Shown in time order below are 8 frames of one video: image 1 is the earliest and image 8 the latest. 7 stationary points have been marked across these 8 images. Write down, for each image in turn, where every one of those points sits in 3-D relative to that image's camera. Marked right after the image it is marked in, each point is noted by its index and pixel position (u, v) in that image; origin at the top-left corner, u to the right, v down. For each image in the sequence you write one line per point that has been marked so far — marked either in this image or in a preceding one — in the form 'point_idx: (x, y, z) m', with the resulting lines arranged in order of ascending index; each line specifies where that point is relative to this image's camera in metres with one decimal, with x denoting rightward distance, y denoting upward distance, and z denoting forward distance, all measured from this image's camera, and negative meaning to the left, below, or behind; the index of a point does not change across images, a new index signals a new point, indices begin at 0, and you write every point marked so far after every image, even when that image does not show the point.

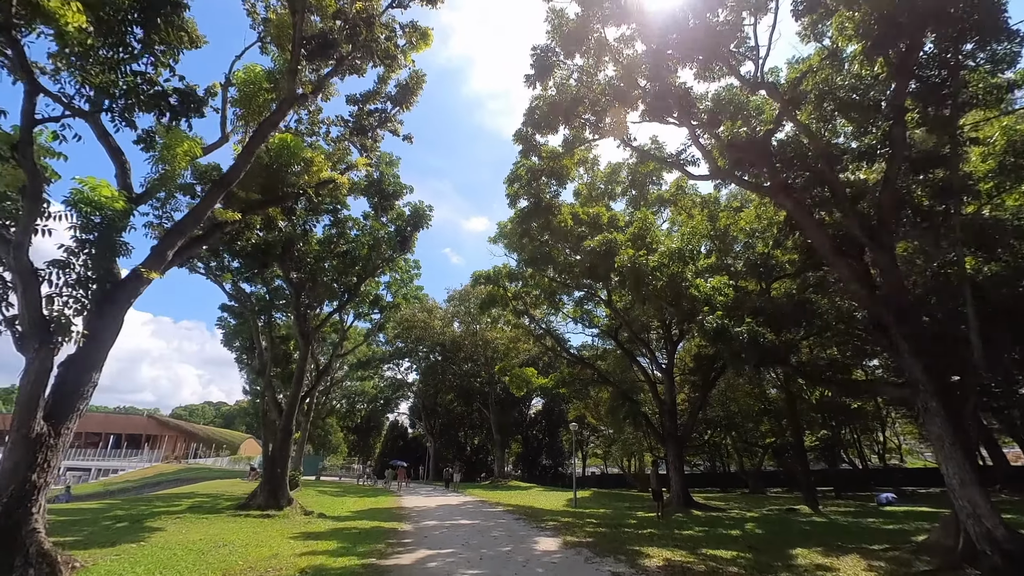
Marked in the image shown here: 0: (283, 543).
0: (-5.2, -5.8, +10.2) m
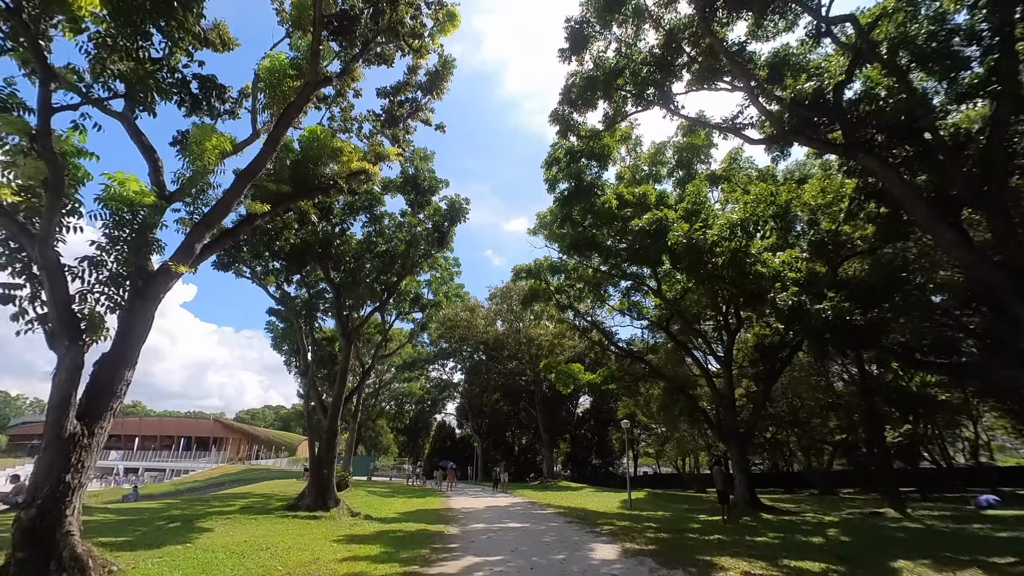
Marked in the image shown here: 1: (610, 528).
0: (-4.1, -5.6, +9.9) m
1: (+2.7, -6.6, +12.4) m
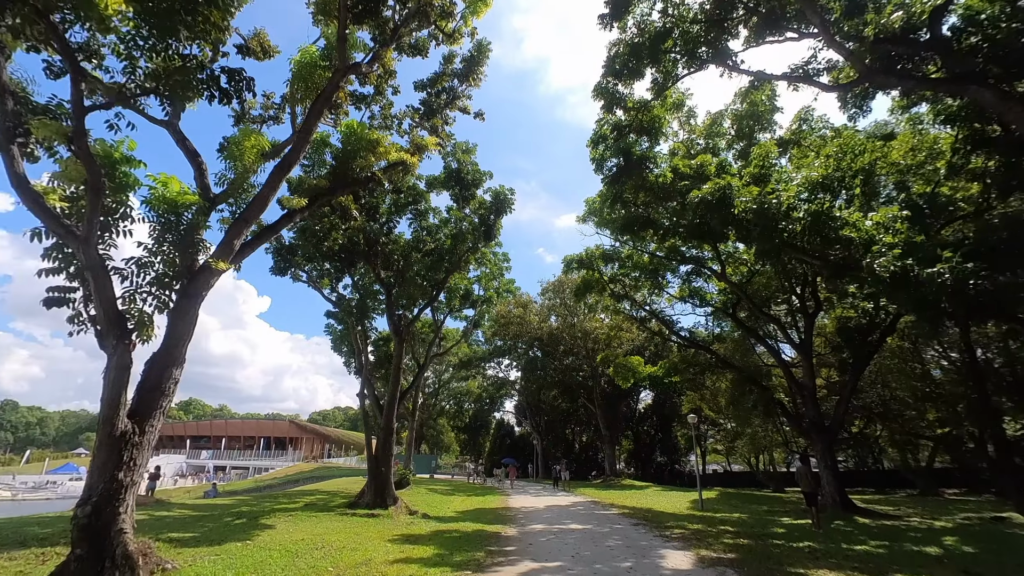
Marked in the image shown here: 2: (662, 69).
0: (-2.8, -5.5, +9.6) m
1: (+4.2, -6.1, +11.3) m
2: (+4.0, +5.8, +12.0) m
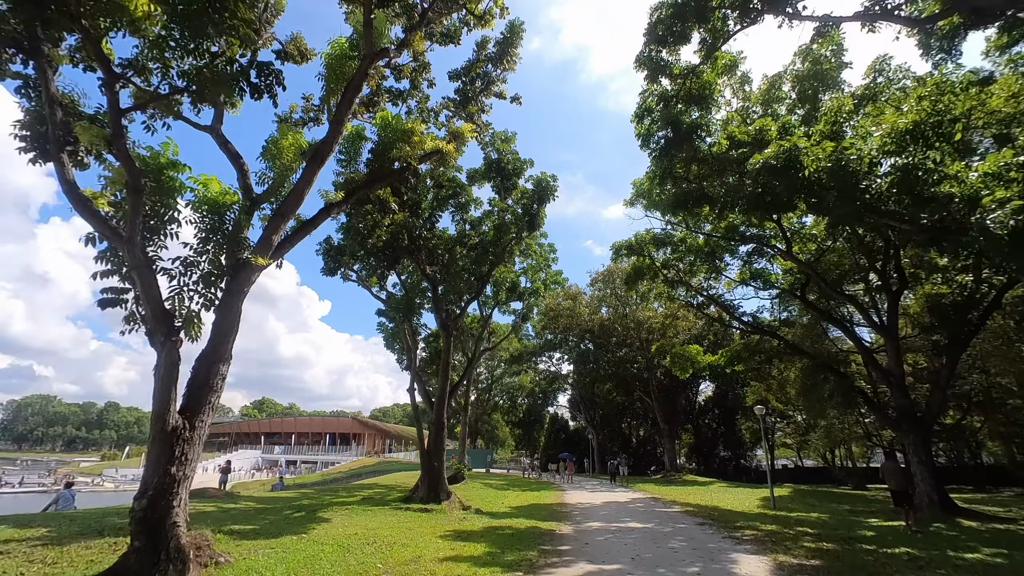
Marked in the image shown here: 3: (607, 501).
0: (-1.7, -5.3, +9.4) m
1: (+5.5, -5.6, +10.3) m
2: (+4.8, +6.3, +10.9) m
3: (+3.8, -8.6, +18.3) m
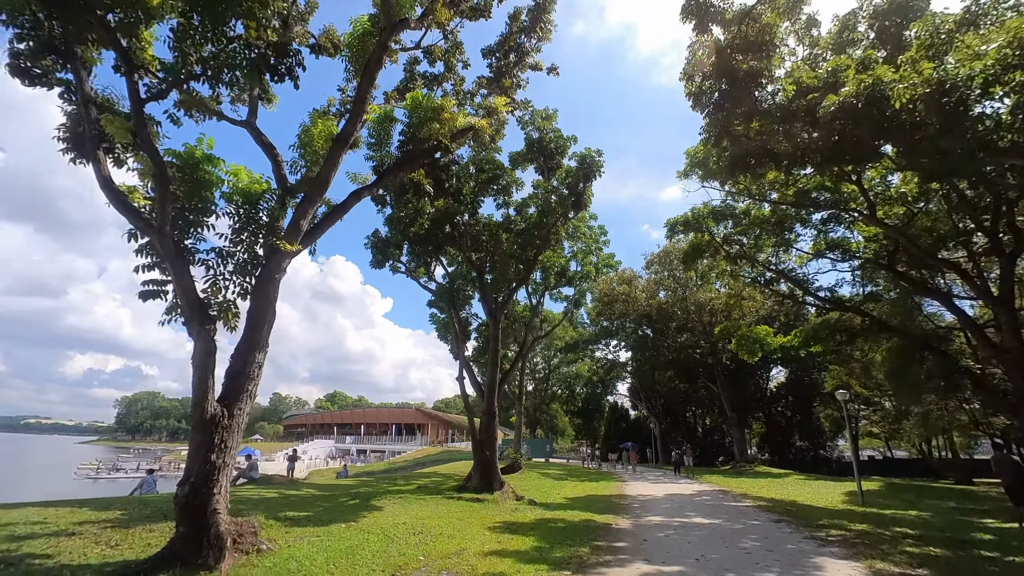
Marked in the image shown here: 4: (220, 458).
0: (-0.7, -4.9, +9.0) m
1: (+6.6, -4.9, +9.1) m
2: (+5.5, +7.0, +9.6) m
3: (+6.0, -7.8, +17.2) m
4: (-4.3, -2.5, +6.7) m
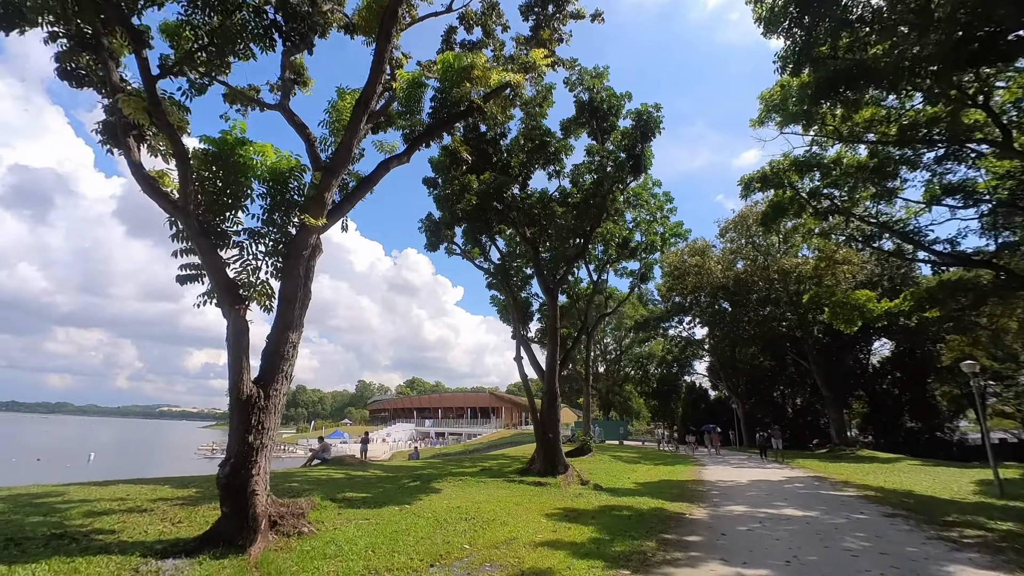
0: (+0.4, -4.3, +8.4) m
1: (+7.5, -4.0, +7.3) m
2: (+5.9, +7.9, +7.6) m
3: (+8.4, -6.6, +15.6) m
4: (-3.7, -2.2, +6.6) m
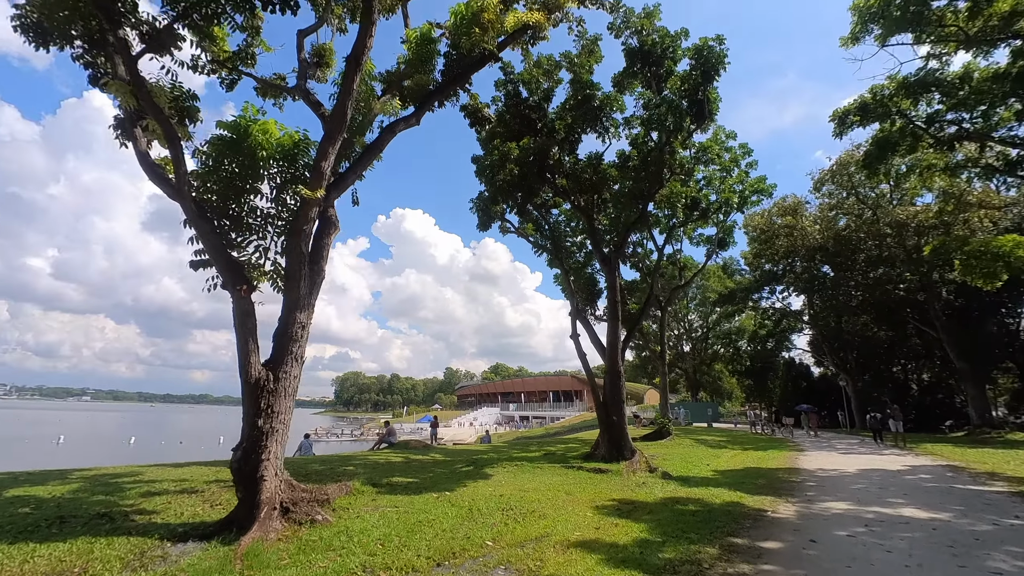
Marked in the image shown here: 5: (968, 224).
0: (+1.1, -3.7, +7.4) m
1: (+7.9, -3.0, +5.1) m
2: (+5.6, +8.8, +5.4) m
3: (+10.3, -5.2, +13.2) m
4: (-3.4, -1.9, +6.2) m
5: (+18.9, +2.7, +18.8) m
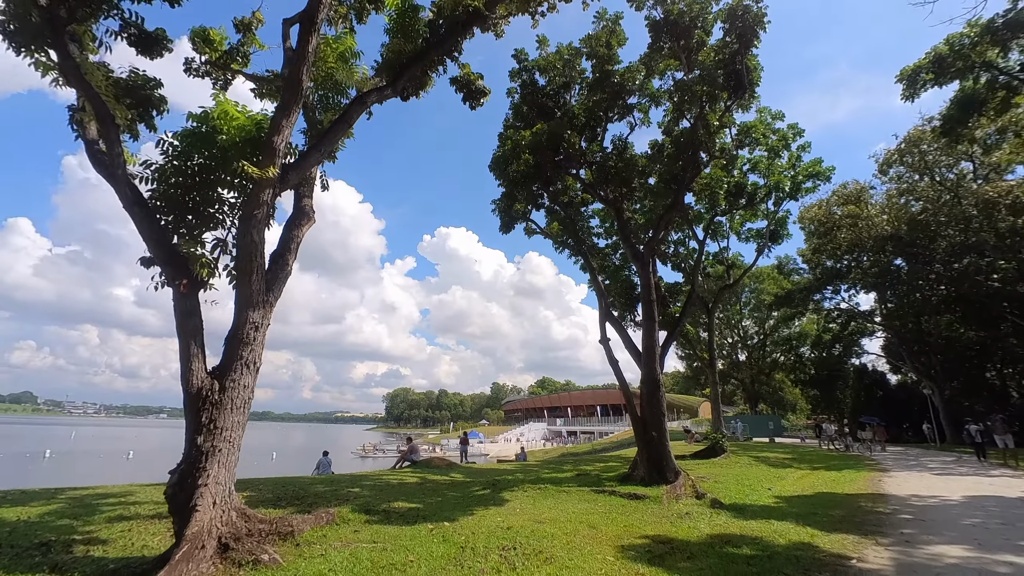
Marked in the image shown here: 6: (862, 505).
0: (+1.1, -3.5, +5.9) m
1: (+7.6, -2.4, +3.0) m
2: (+4.9, +9.2, +3.8) m
3: (+10.9, -4.8, +10.7) m
4: (-3.5, -1.9, +5.2) m
5: (+19.7, +3.2, +15.7) m
6: (+7.2, -4.4, +9.2) m
